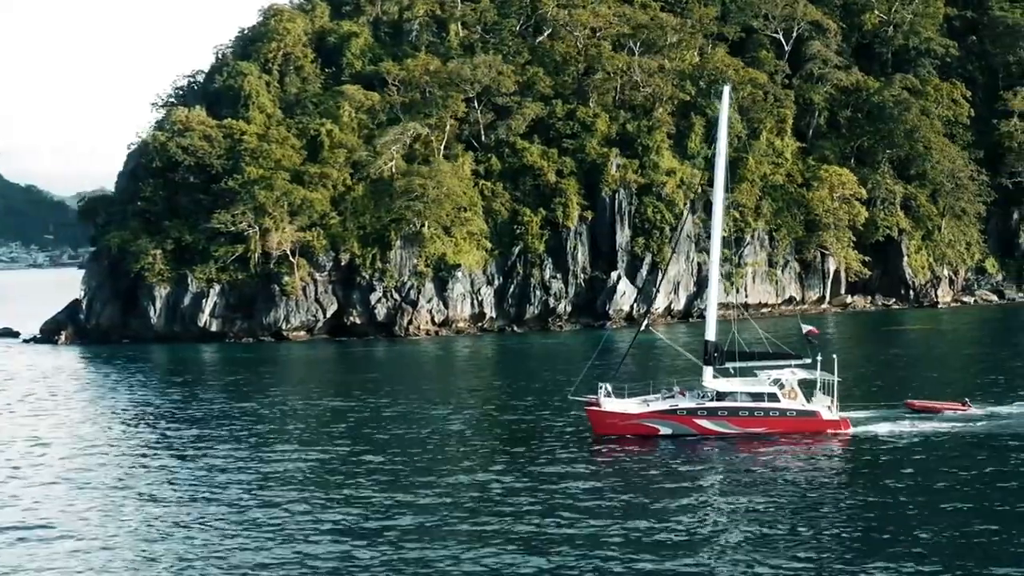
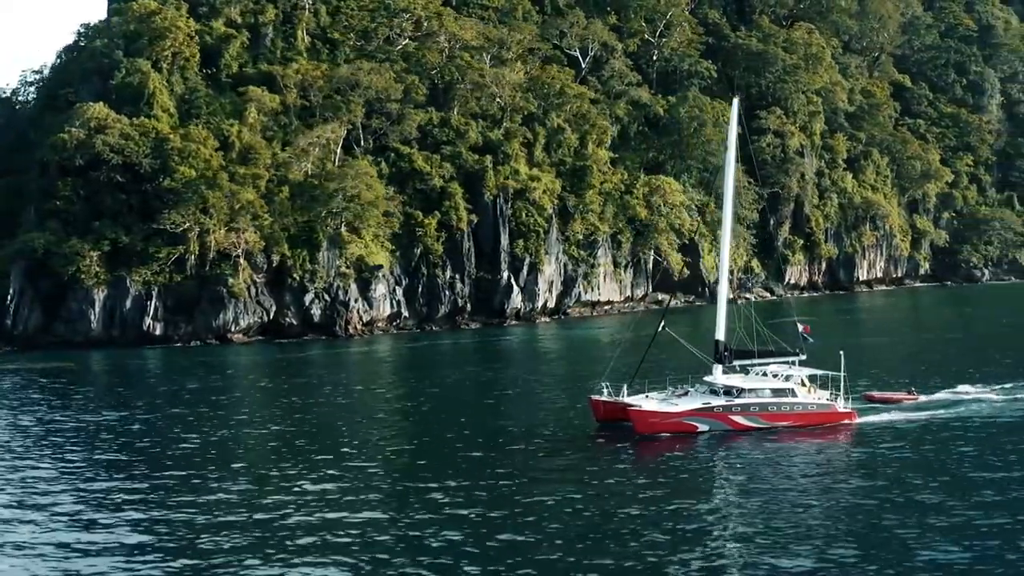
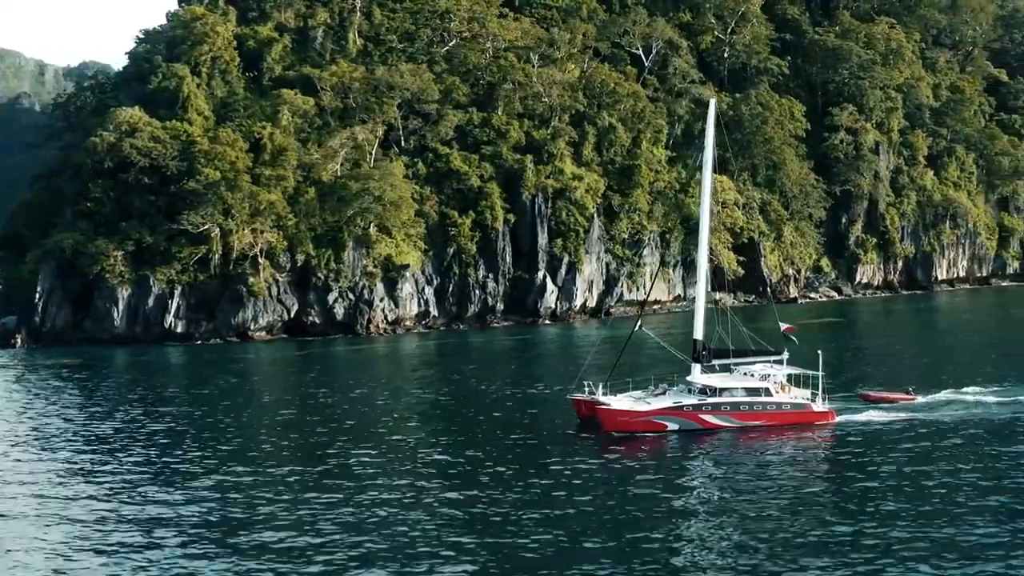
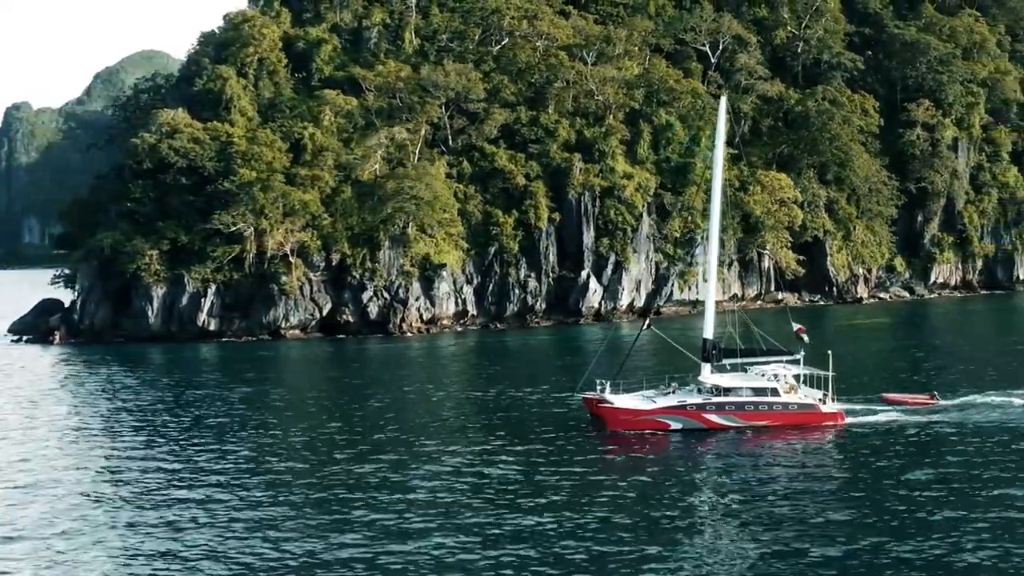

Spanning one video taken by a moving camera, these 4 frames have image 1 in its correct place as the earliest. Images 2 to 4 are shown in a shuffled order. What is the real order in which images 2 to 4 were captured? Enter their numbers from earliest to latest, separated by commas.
4, 3, 2
